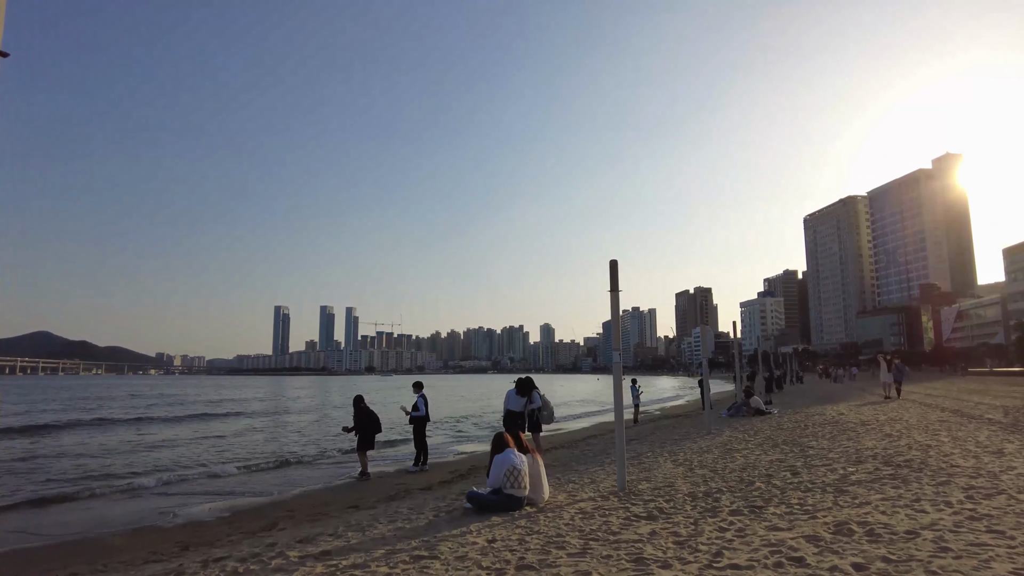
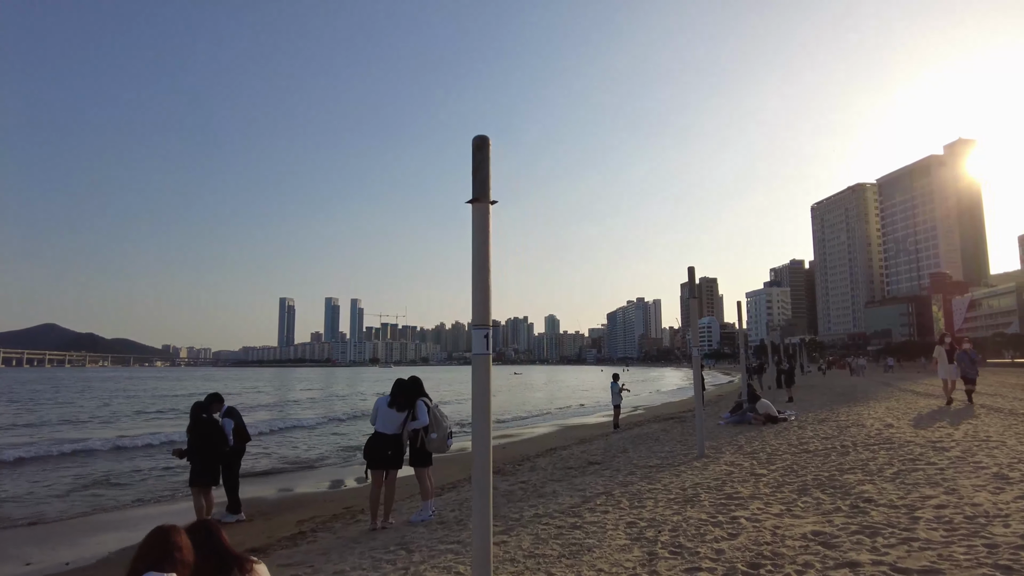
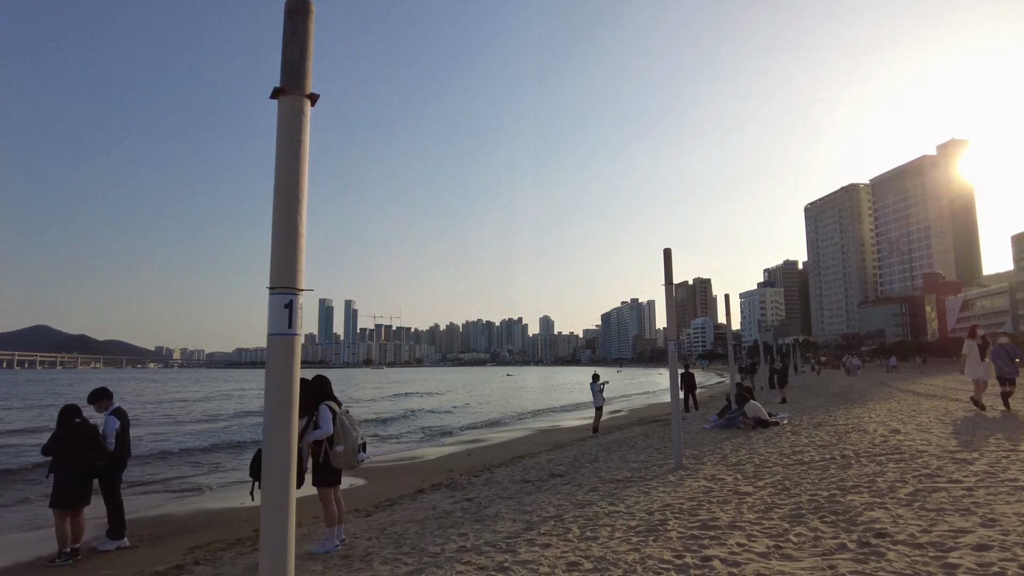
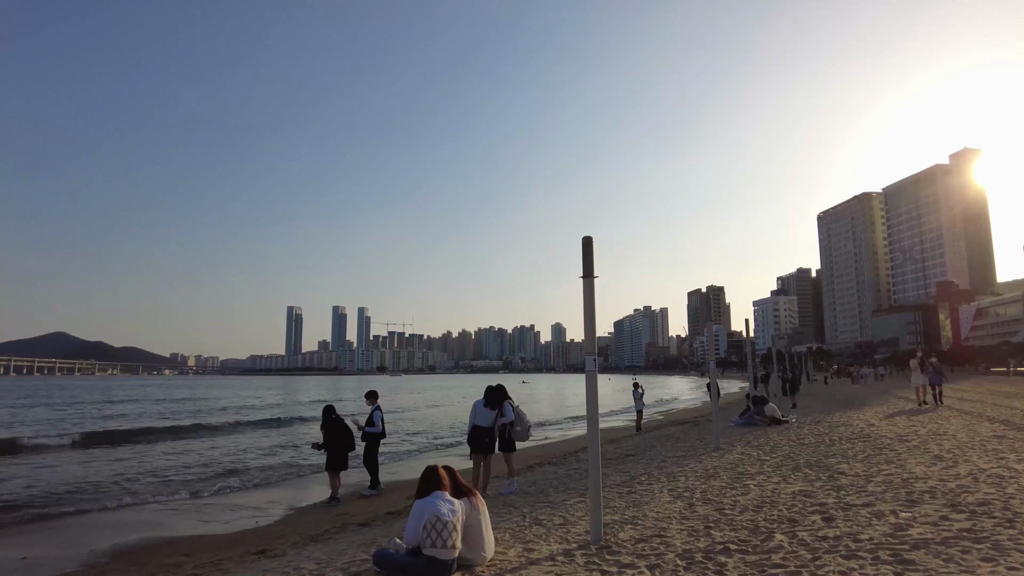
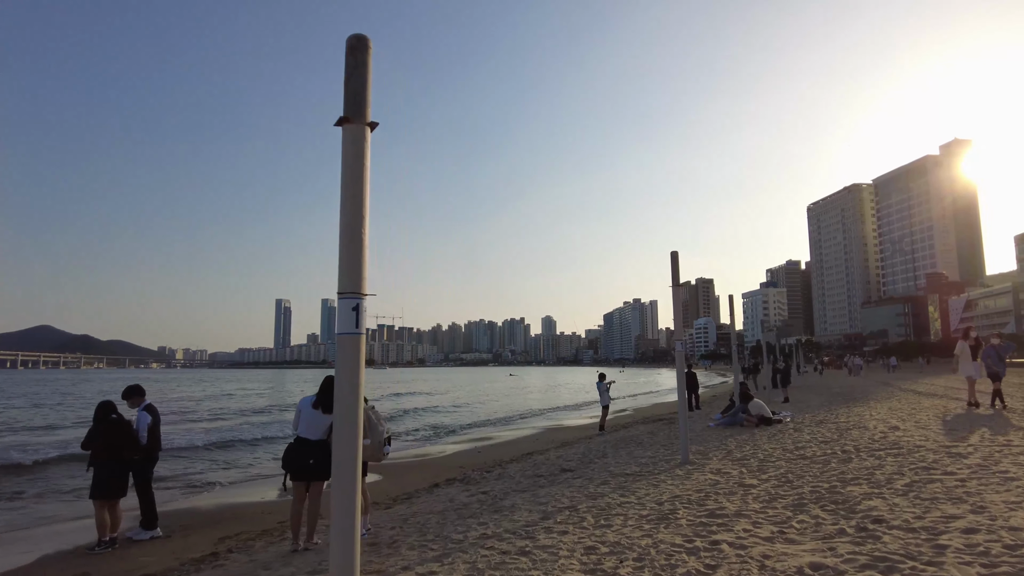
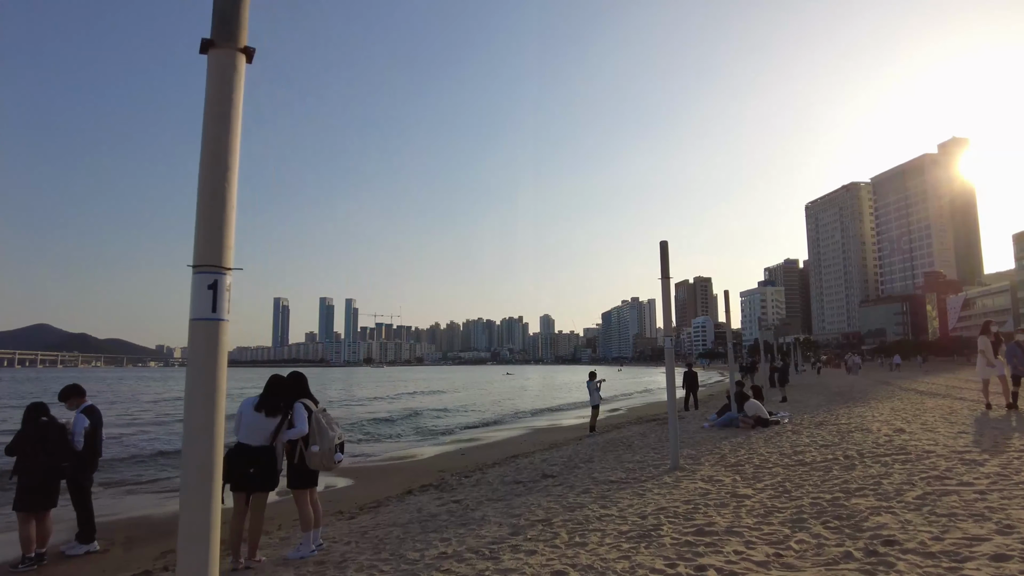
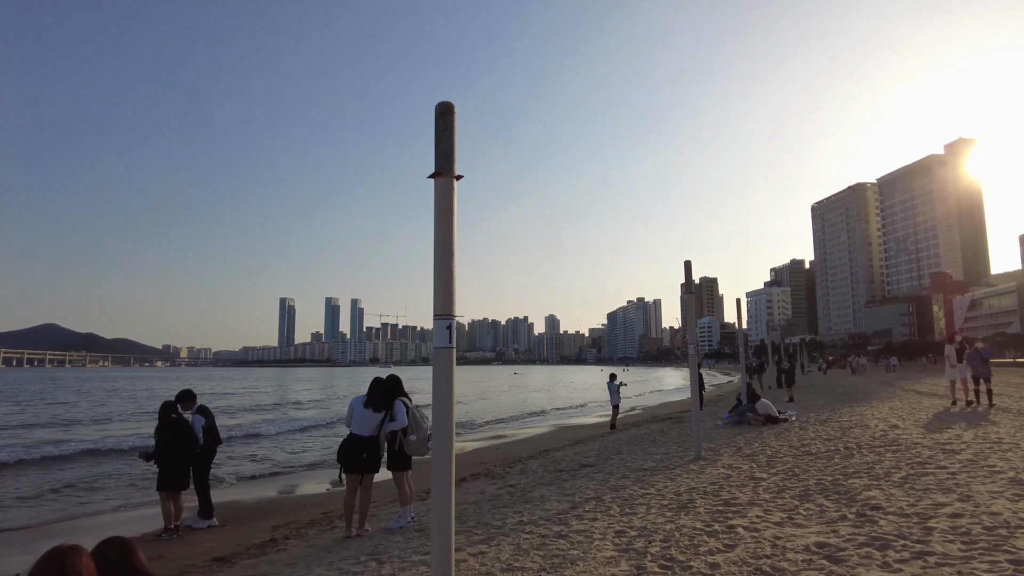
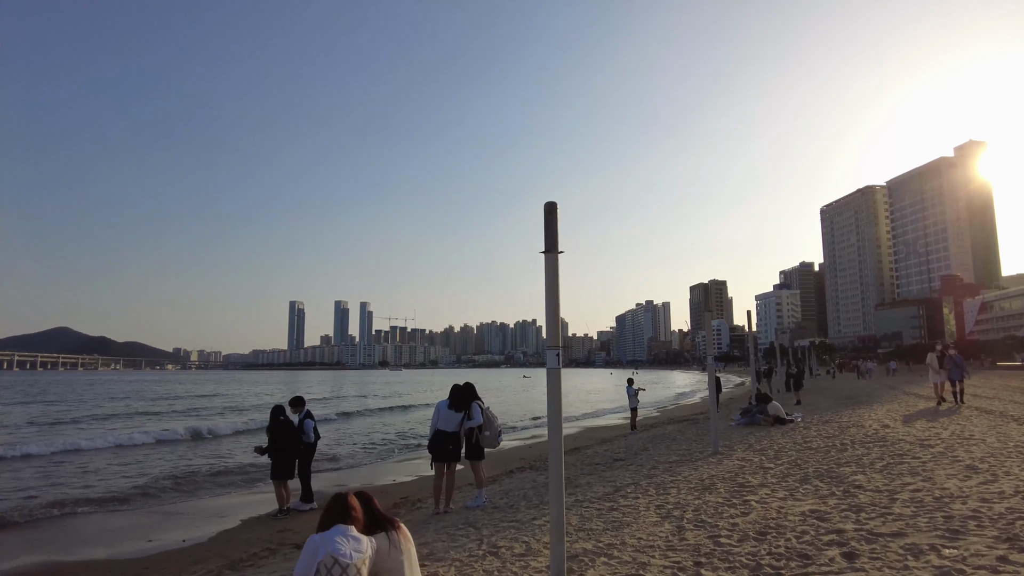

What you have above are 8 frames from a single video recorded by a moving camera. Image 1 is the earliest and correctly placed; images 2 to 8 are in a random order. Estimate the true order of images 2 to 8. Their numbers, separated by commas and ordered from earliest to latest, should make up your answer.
4, 8, 2, 7, 5, 3, 6
